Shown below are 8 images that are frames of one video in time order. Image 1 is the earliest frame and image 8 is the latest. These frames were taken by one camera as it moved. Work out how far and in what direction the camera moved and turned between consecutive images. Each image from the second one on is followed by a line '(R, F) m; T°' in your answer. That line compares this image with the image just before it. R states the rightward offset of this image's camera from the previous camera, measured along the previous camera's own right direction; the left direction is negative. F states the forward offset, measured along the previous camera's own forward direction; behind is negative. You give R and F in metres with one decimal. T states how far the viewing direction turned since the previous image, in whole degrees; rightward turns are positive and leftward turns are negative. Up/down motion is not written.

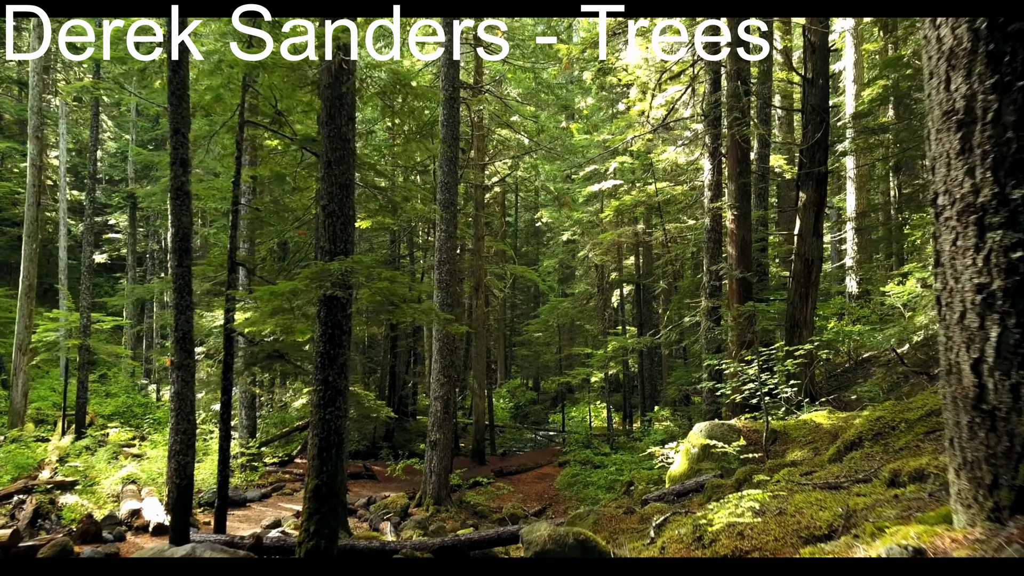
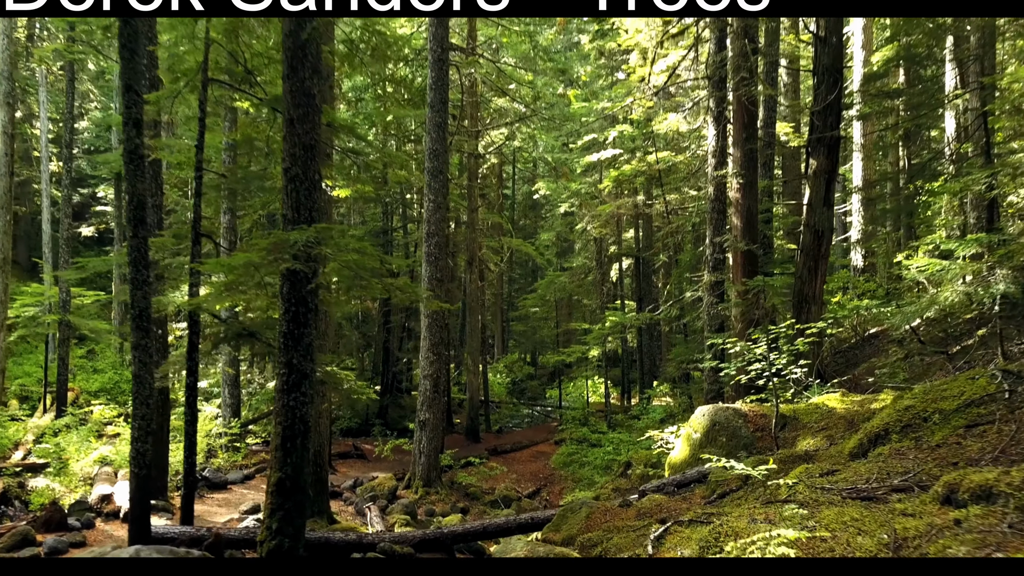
(+0.1, +0.5) m; 0°
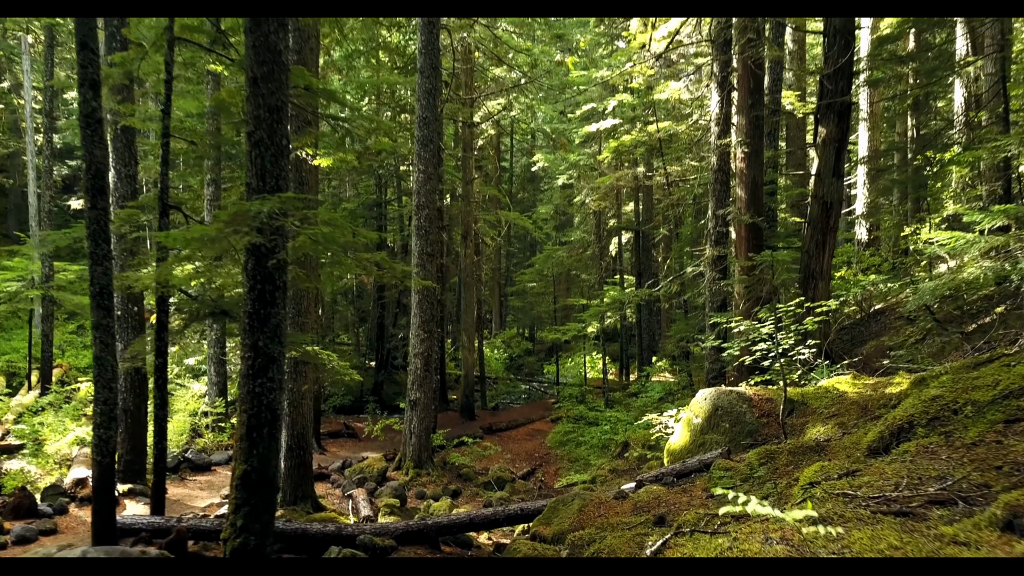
(+0.1, +0.4) m; 0°
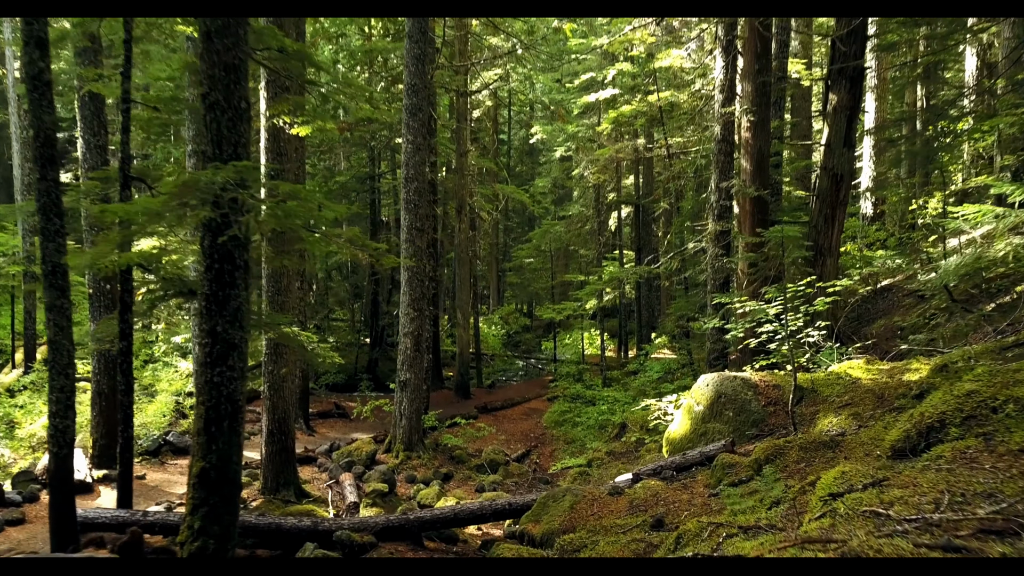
(+0.1, +0.4) m; 0°
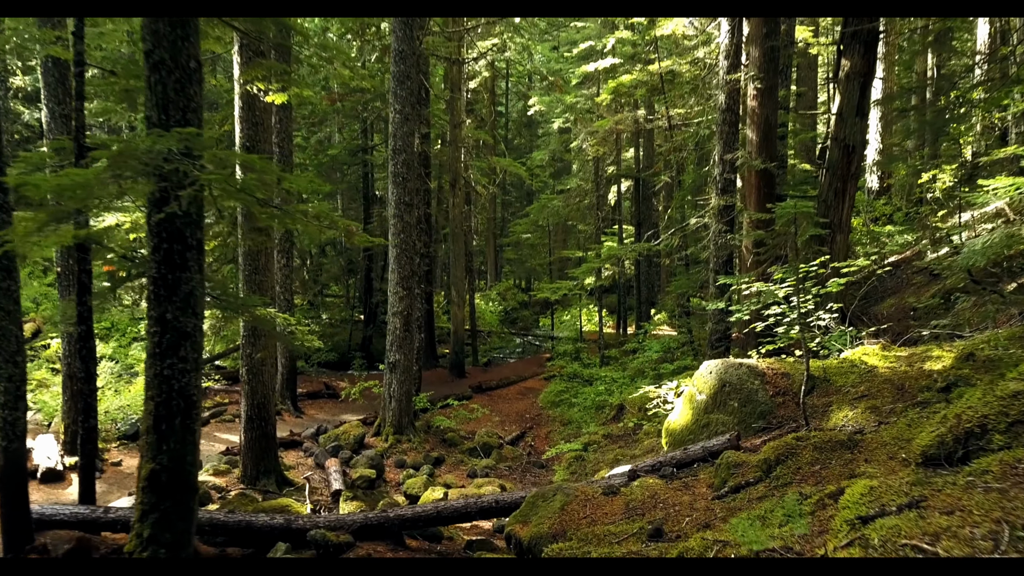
(+0.1, +0.4) m; 0°
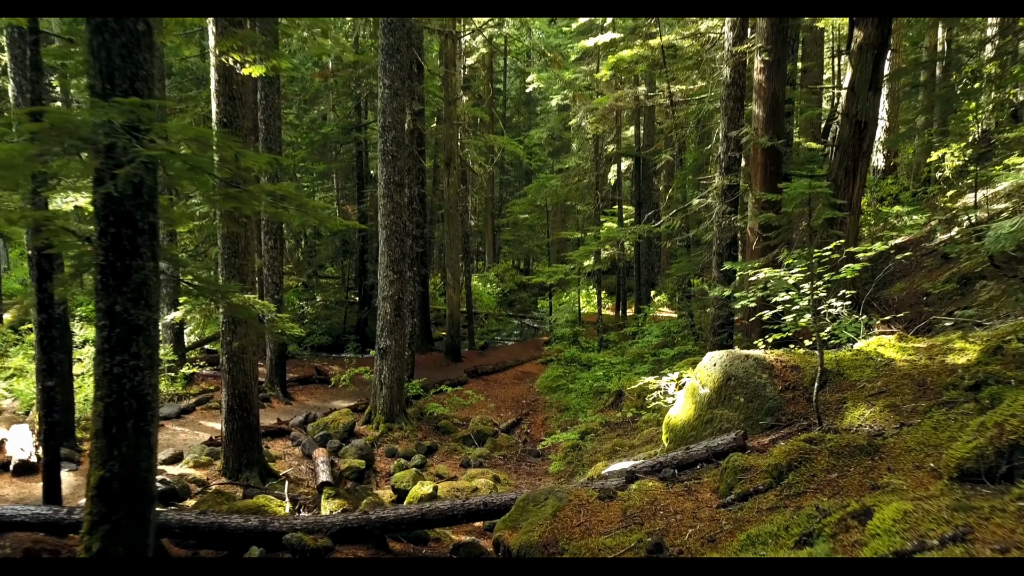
(+0.1, +0.3) m; 0°
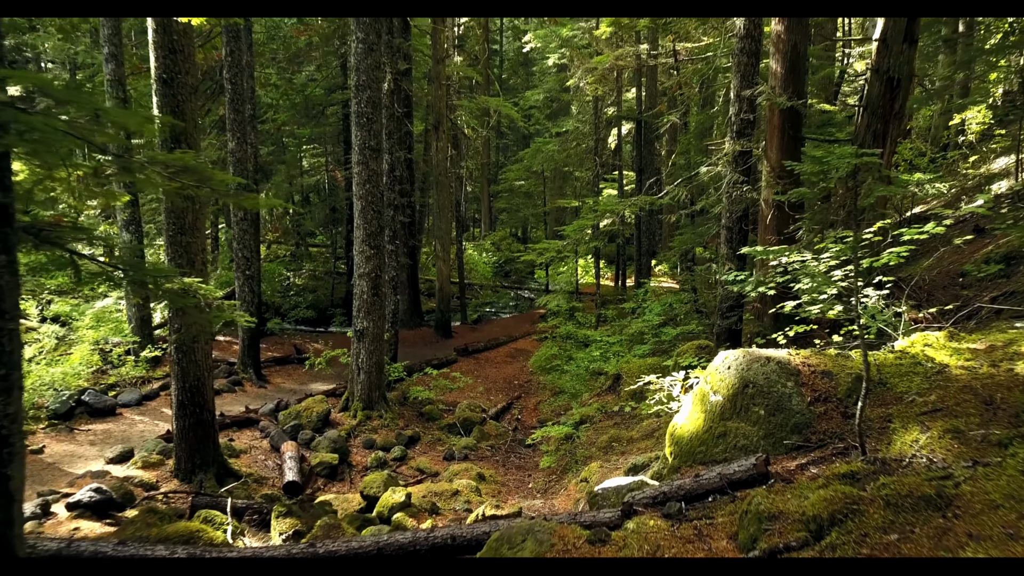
(+0.1, +0.8) m; 0°
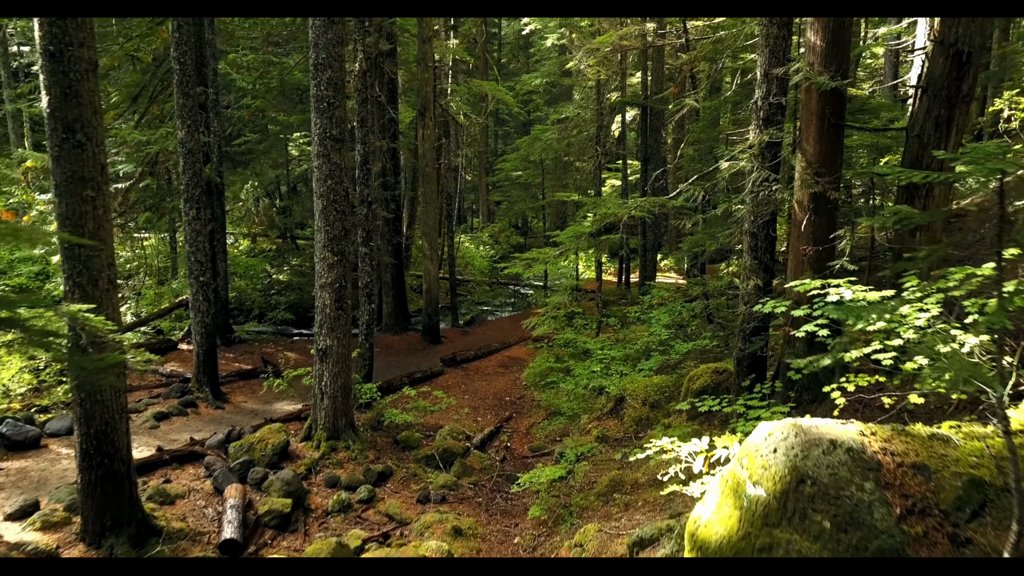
(+0.2, +1.1) m; 0°
